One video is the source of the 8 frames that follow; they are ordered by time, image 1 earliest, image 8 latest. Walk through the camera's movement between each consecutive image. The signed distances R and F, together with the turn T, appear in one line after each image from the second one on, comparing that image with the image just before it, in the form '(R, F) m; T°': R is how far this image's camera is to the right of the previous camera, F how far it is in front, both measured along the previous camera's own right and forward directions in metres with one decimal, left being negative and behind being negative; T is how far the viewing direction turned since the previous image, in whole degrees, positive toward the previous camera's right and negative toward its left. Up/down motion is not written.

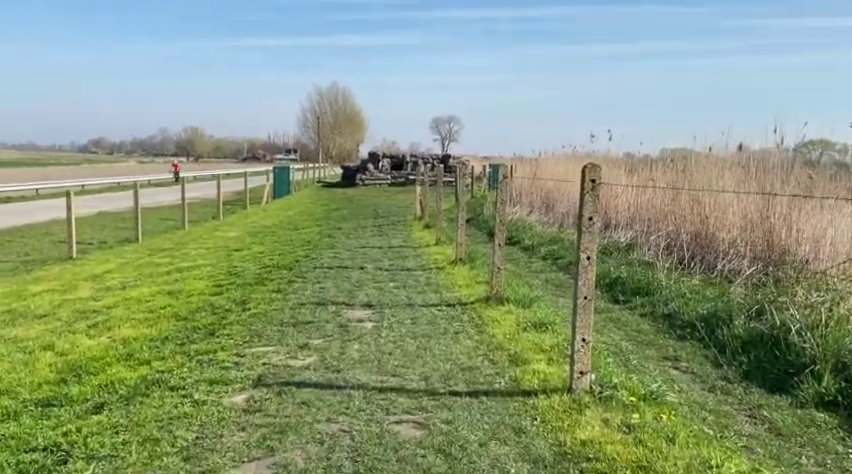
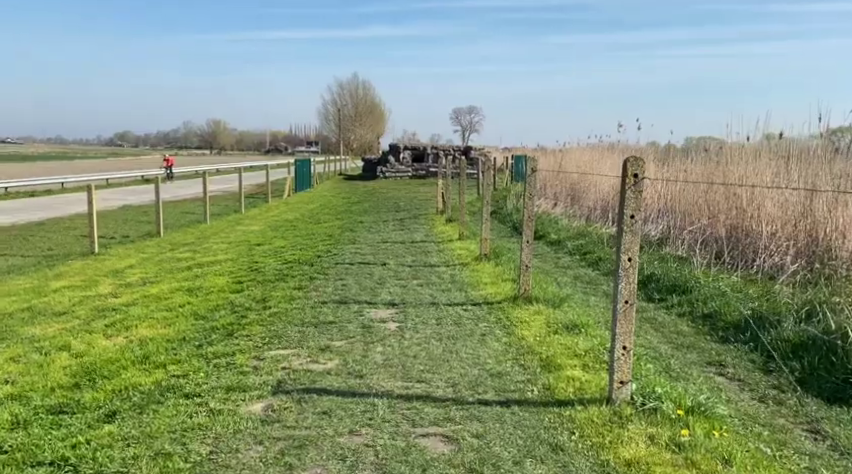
(0.0, +0.3) m; -2°
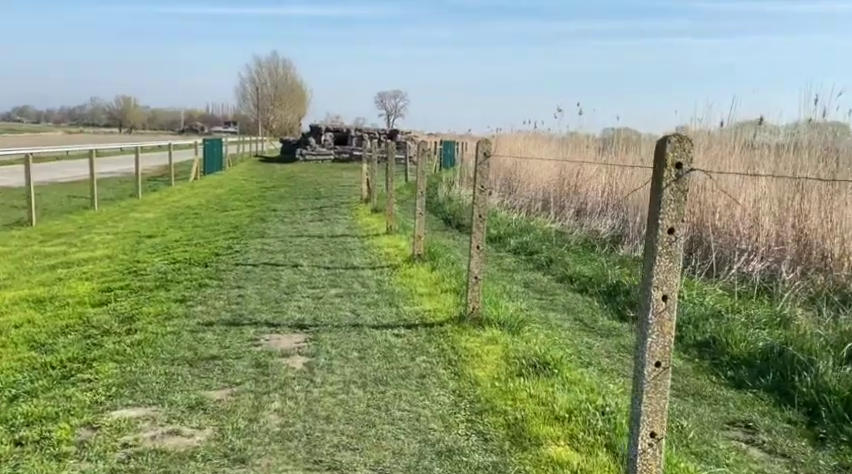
(0.0, +1.6) m; +6°
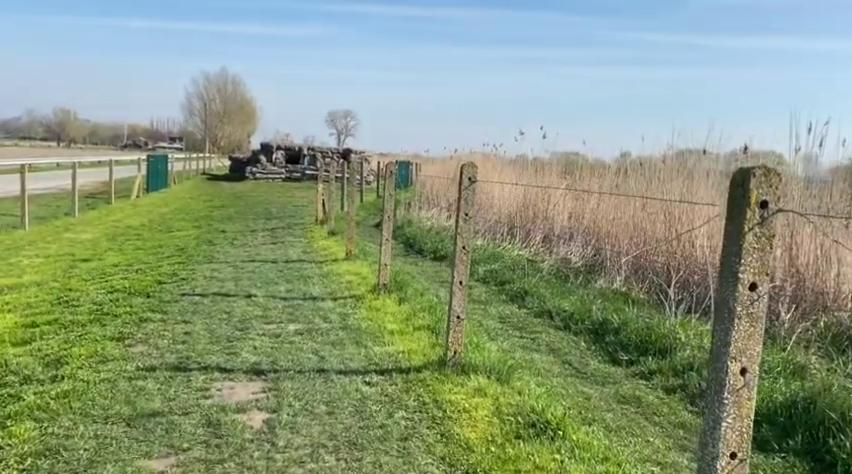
(-0.2, +0.6) m; +4°
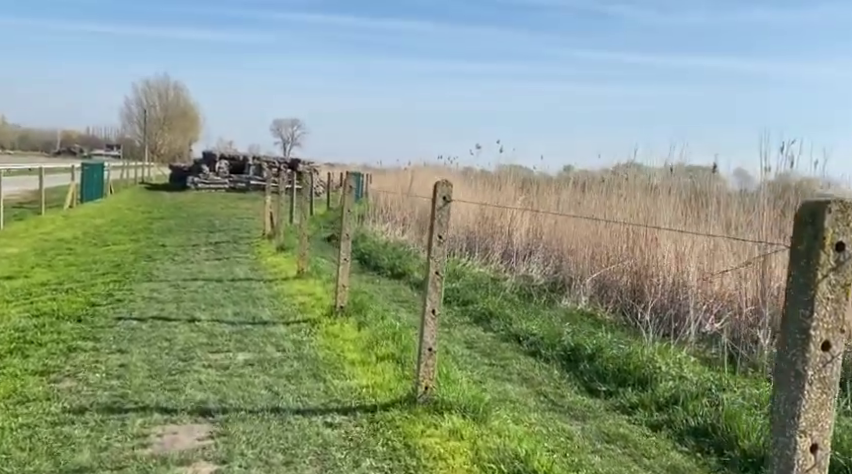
(-0.1, +0.4) m; +4°
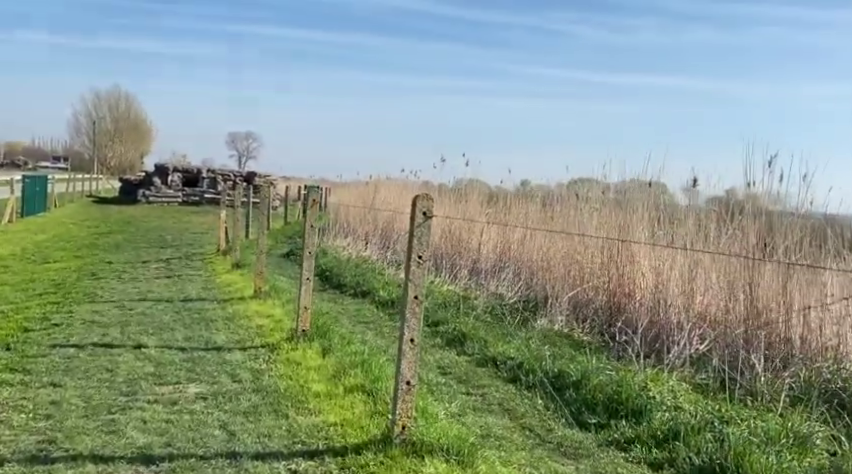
(-0.1, +0.5) m; +3°
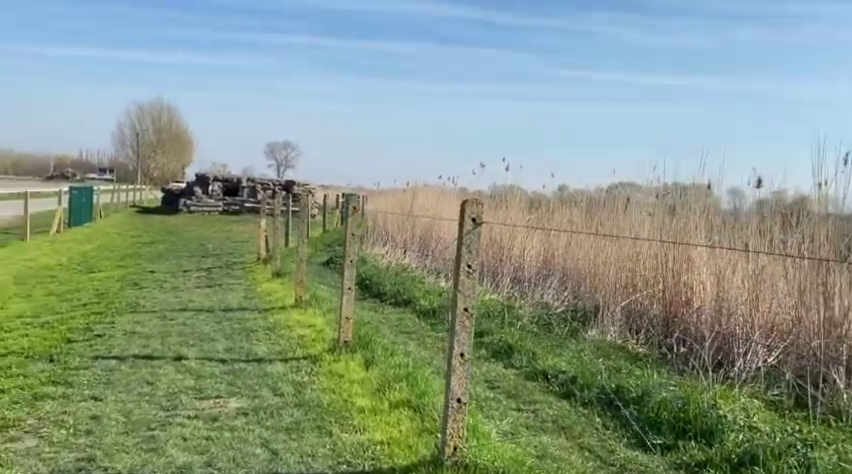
(-0.1, +0.2) m; -3°
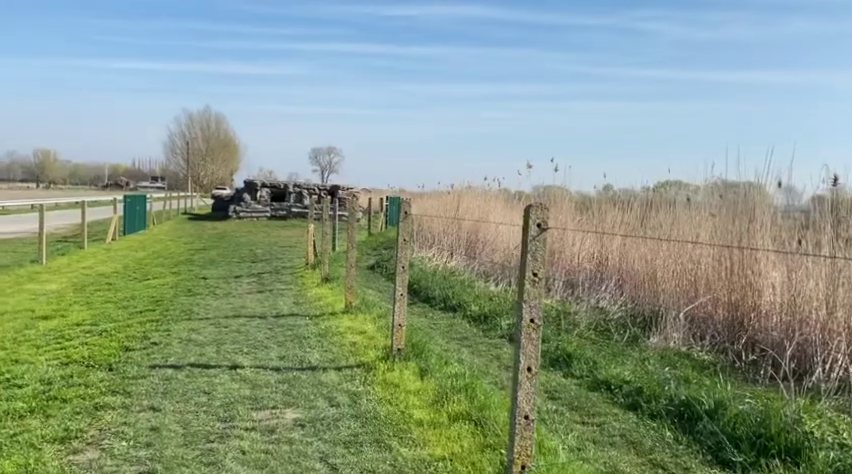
(-0.1, +0.1) m; -4°
